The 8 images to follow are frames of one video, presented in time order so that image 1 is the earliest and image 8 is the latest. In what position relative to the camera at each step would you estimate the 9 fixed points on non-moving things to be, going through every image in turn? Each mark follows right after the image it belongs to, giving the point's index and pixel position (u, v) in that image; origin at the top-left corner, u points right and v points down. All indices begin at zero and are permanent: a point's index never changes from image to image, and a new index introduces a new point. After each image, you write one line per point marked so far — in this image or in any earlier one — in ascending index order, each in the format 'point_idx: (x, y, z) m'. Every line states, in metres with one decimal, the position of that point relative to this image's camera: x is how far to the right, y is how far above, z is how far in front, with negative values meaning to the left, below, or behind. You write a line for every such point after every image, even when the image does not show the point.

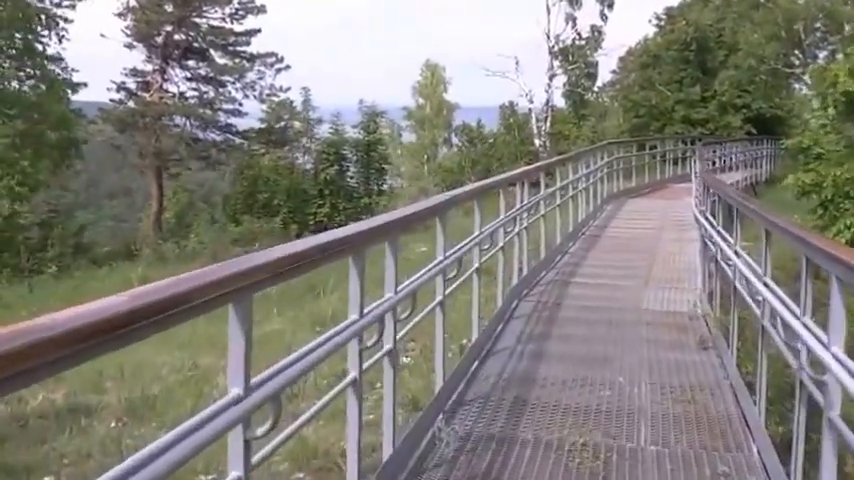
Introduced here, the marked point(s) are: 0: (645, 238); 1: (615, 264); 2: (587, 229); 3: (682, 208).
0: (+3.0, 0.0, +12.5) m
1: (+2.1, -0.3, +10.6) m
2: (+2.3, +0.2, +13.3) m
3: (+4.6, +0.6, +16.4) m
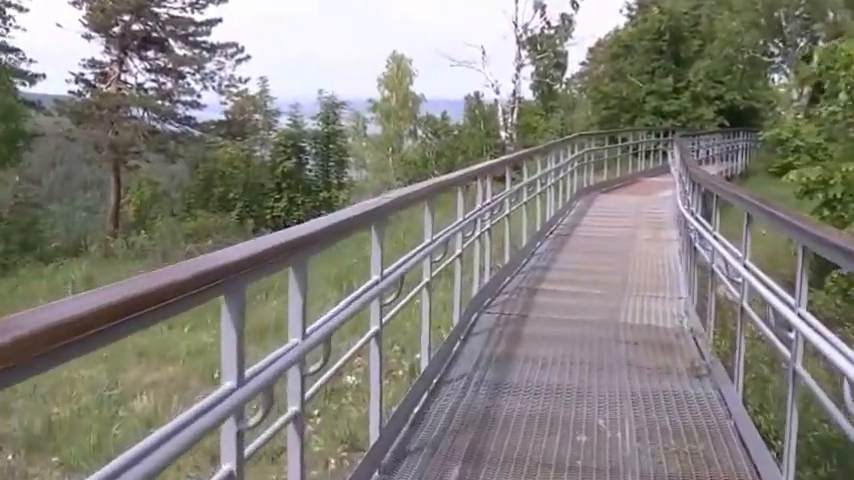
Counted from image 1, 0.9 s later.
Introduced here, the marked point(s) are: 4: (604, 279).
0: (+2.4, 0.0, +11.5) m
1: (+1.6, -0.3, +9.6) m
2: (+1.7, +0.2, +12.3) m
3: (+3.9, +0.6, +15.5) m
4: (+1.7, -0.4, +8.9) m
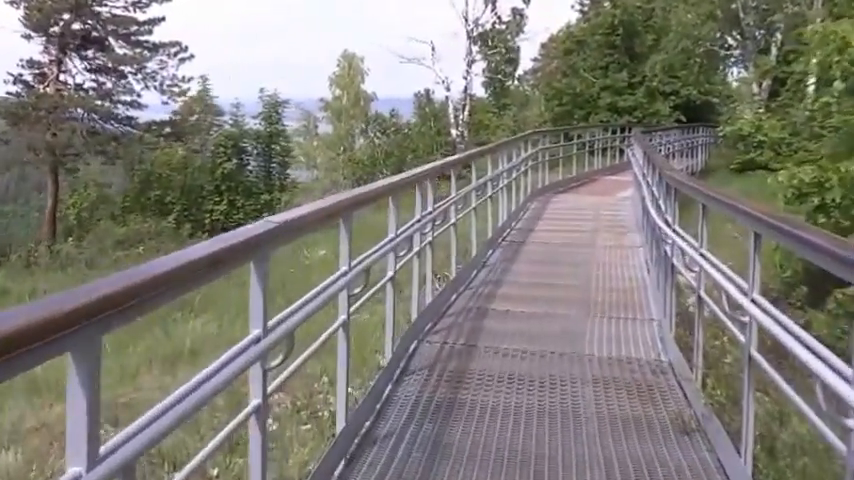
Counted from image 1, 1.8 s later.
0: (+1.7, 0.0, +10.5) m
1: (+1.0, -0.4, +8.5) m
2: (+1.0, +0.1, +11.2) m
3: (+3.0, +0.6, +14.6) m
4: (+1.2, -0.5, +7.9) m
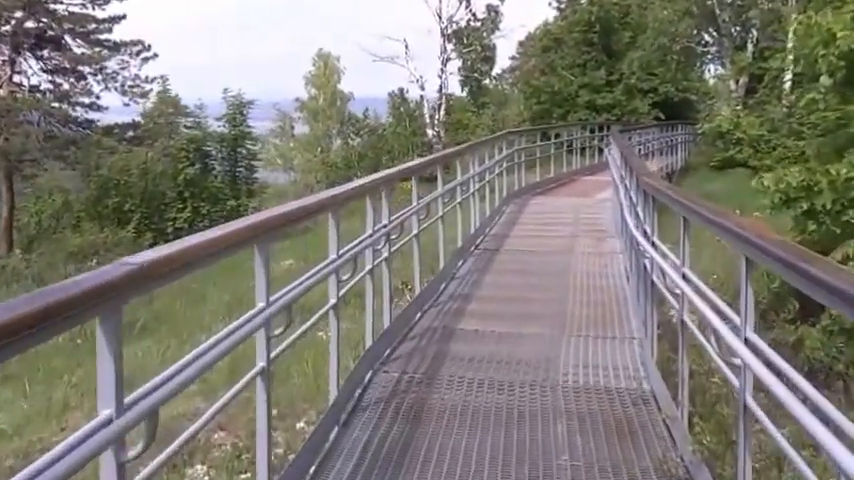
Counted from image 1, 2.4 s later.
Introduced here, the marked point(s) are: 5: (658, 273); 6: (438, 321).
0: (+1.4, -0.1, +9.9) m
1: (+0.7, -0.5, +7.9) m
2: (+0.6, 0.0, +10.6) m
3: (+2.6, +0.5, +13.9) m
4: (+0.9, -0.6, +7.2) m
5: (+1.4, -0.2, +5.7) m
6: (+0.1, -0.6, +7.0) m
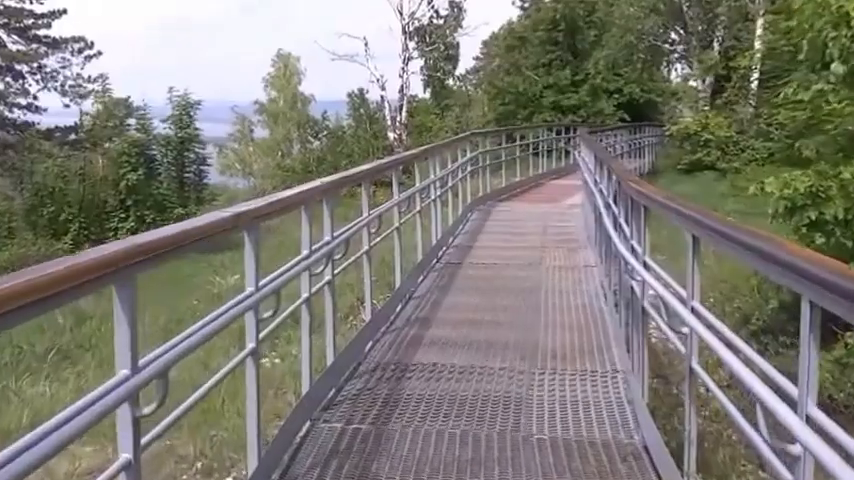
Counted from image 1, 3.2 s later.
0: (+0.9, -0.3, +9.0) m
1: (+0.4, -0.6, +7.0) m
2: (+0.2, -0.1, +9.7) m
3: (+2.0, +0.4, +13.1) m
4: (+0.5, -0.7, +6.3) m
5: (+1.2, -0.3, +4.9) m
6: (-0.2, -0.7, +6.1) m
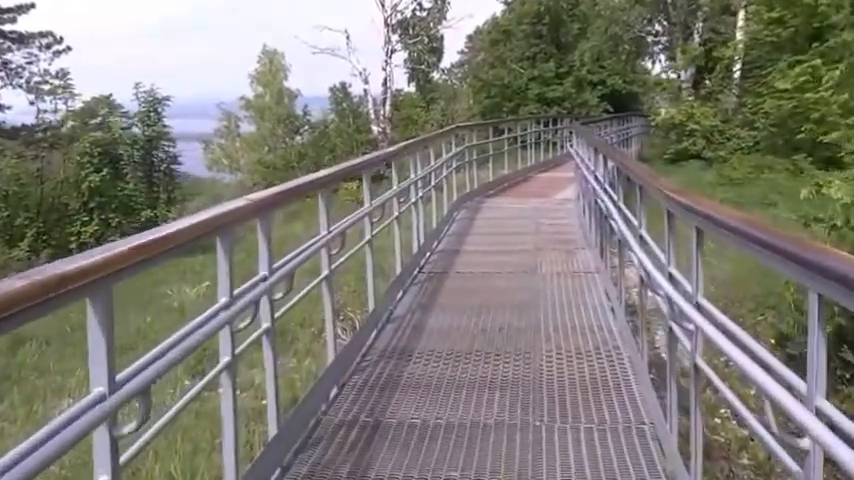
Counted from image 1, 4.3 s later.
0: (+0.8, -0.3, +8.0) m
1: (+0.3, -0.6, +6.0) m
2: (0.0, -0.2, +8.7) m
3: (+1.8, +0.4, +12.1) m
4: (+0.4, -0.8, +5.3) m
5: (+1.1, -0.4, +3.9) m
6: (-0.3, -0.8, +5.1) m
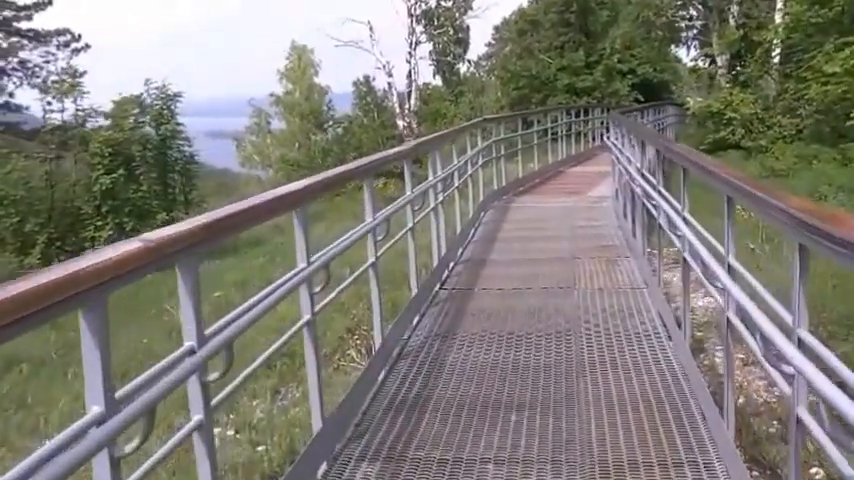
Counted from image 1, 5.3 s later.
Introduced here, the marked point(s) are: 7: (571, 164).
0: (+1.0, -0.3, +7.3) m
1: (+0.4, -0.7, +5.2) m
2: (+0.2, -0.2, +7.9) m
3: (+2.1, +0.4, +11.3) m
4: (+0.5, -0.8, +4.6) m
5: (+1.1, -0.4, +3.1) m
6: (-0.2, -0.9, +4.4) m
7: (+2.8, +1.5, +18.3) m
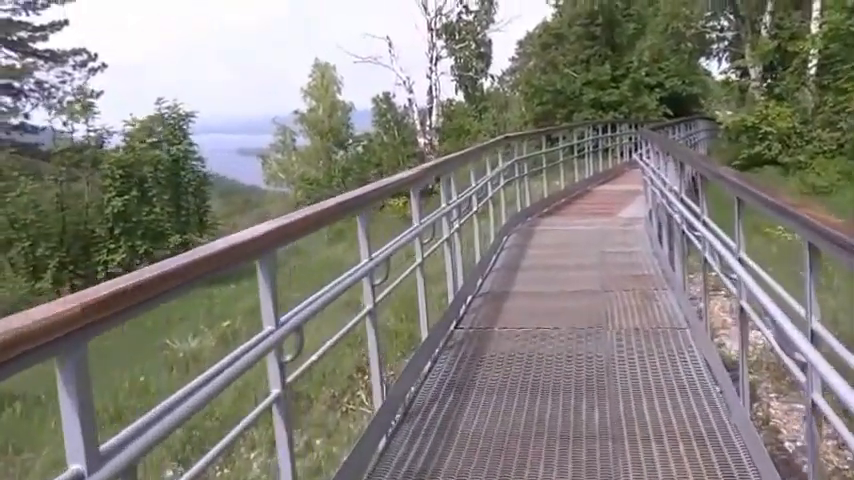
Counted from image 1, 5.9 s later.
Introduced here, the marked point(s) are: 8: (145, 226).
0: (+1.1, -0.5, +6.7) m
1: (+0.5, -0.9, +4.7) m
2: (+0.4, -0.5, +7.3) m
3: (+2.3, +0.1, +10.7) m
4: (+0.6, -1.0, +4.0) m
5: (+1.1, -0.6, +2.5) m
6: (-0.2, -1.1, +3.8) m
7: (+3.3, +1.1, +17.6) m
8: (-5.4, +0.3, +18.3) m
